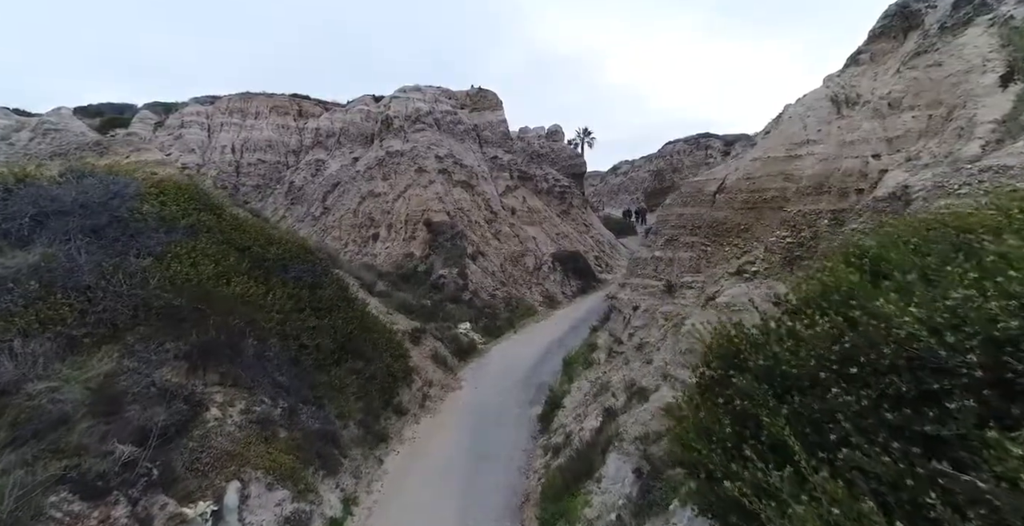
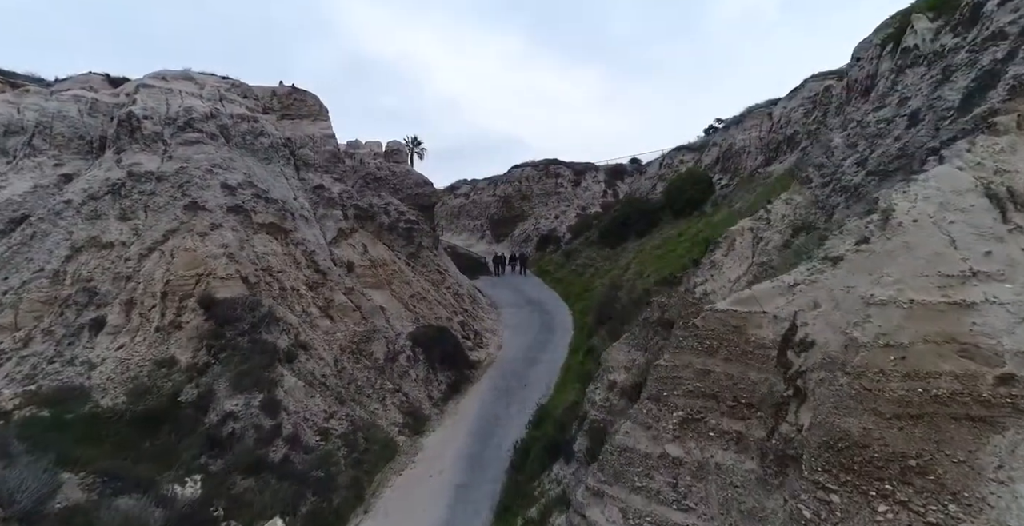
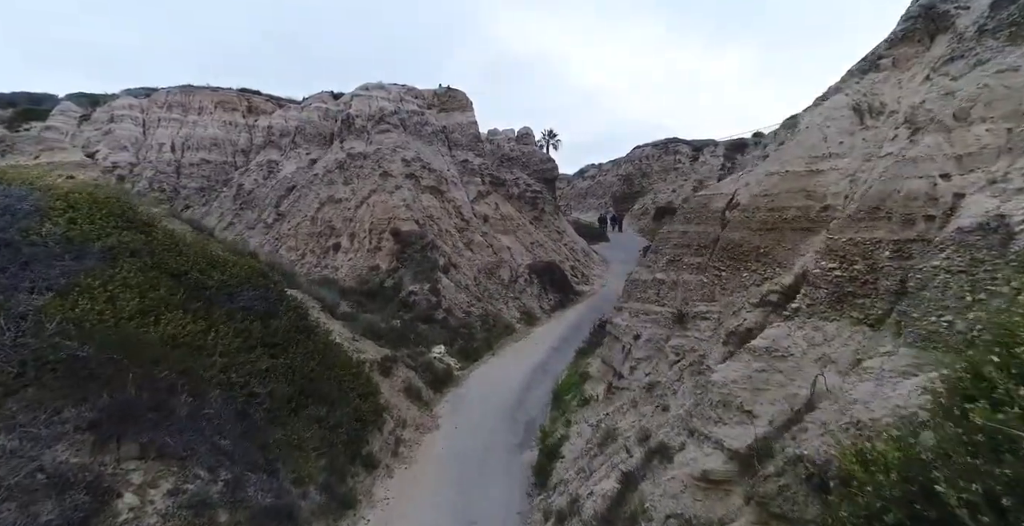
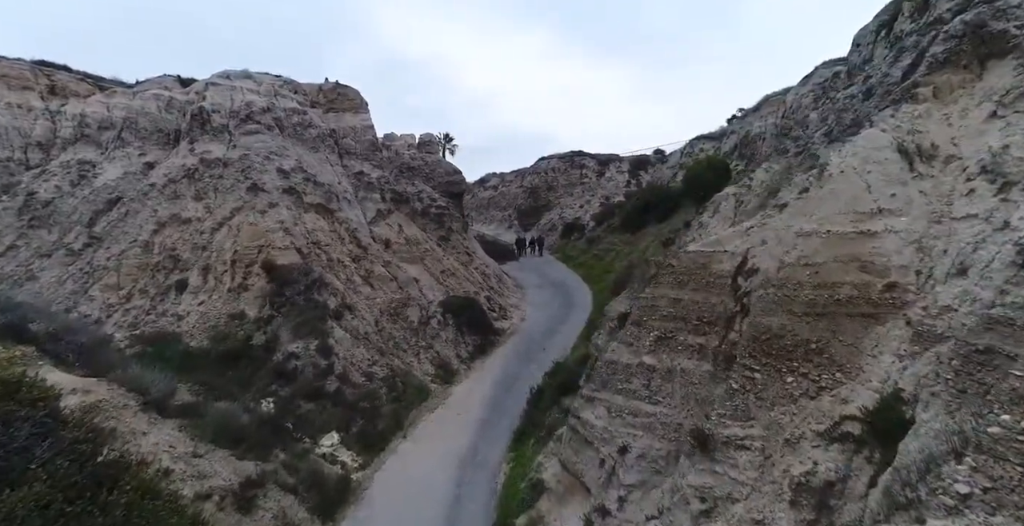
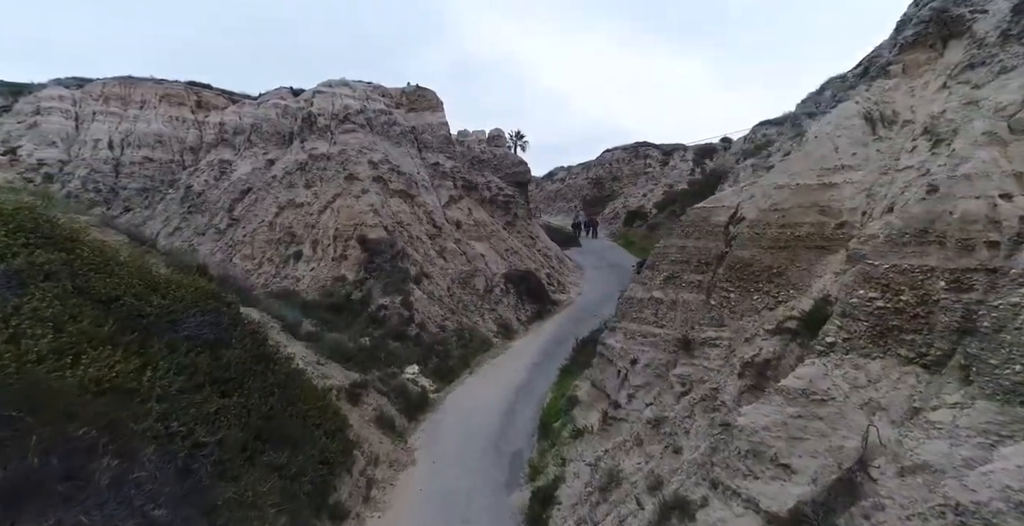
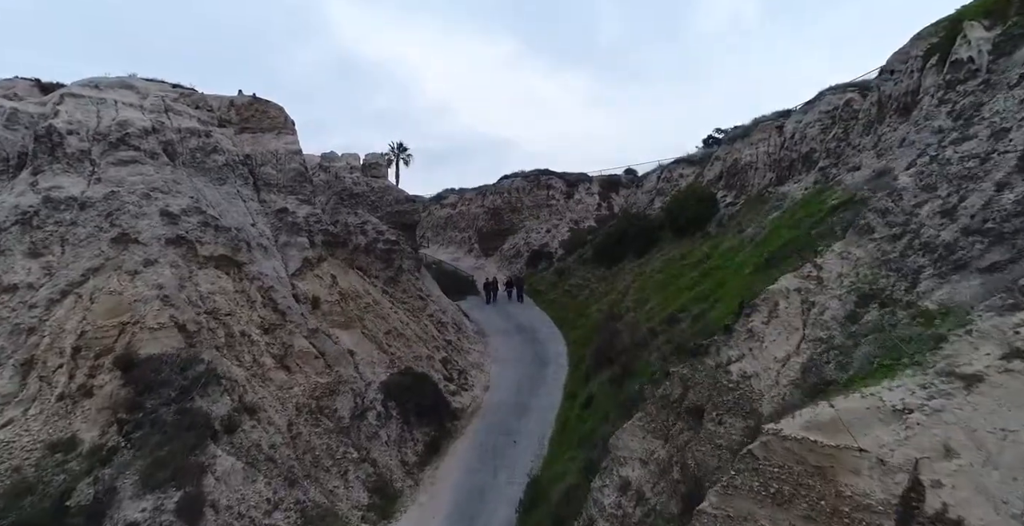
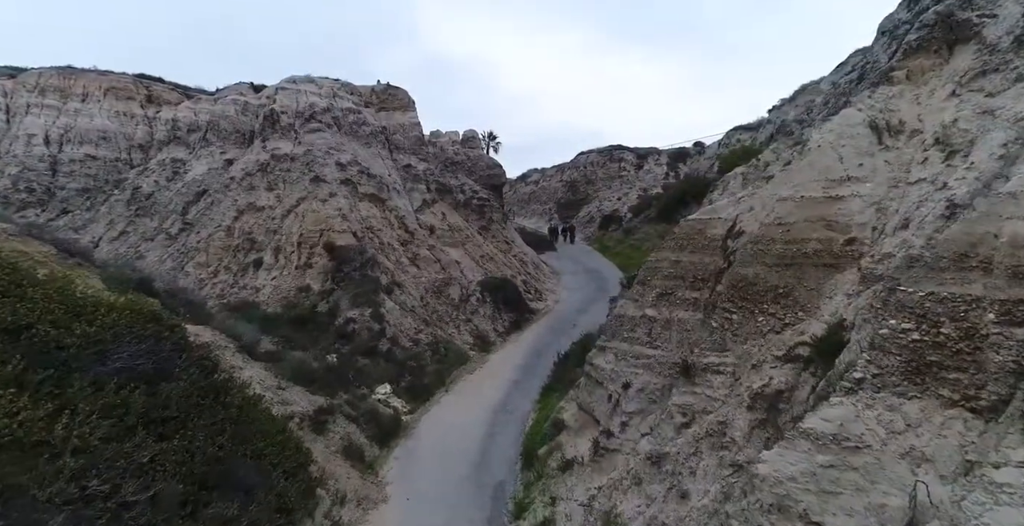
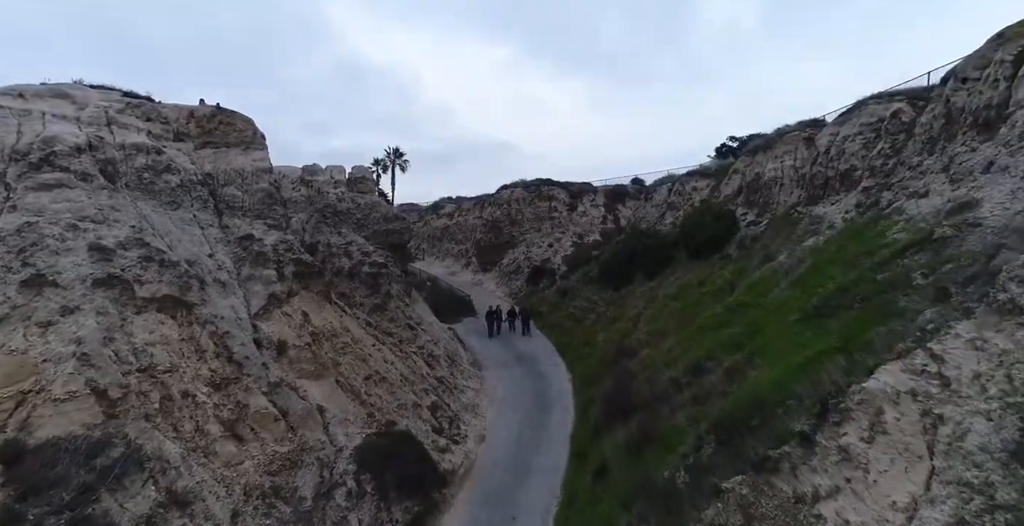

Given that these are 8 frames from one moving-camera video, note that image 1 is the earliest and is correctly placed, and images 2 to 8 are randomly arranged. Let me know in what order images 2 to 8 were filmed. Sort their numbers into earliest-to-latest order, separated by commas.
3, 5, 7, 4, 2, 6, 8
